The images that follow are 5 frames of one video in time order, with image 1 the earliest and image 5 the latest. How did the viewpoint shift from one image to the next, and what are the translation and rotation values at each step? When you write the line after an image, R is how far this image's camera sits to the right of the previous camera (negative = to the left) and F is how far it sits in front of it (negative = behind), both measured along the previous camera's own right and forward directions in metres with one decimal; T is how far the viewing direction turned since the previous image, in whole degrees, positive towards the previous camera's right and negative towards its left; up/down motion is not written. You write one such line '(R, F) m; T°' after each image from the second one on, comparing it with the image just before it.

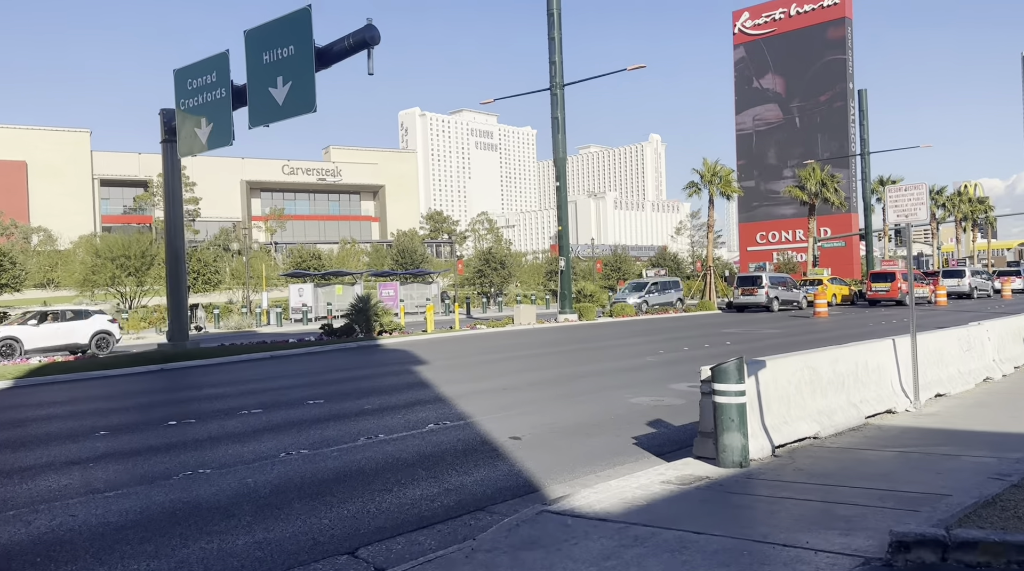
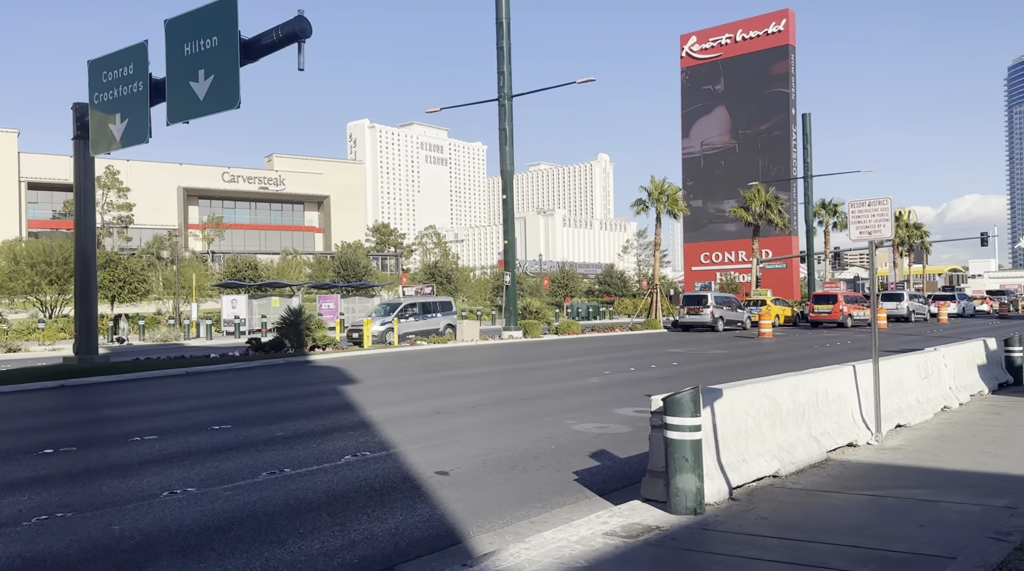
(+0.2, +1.1) m; +3°
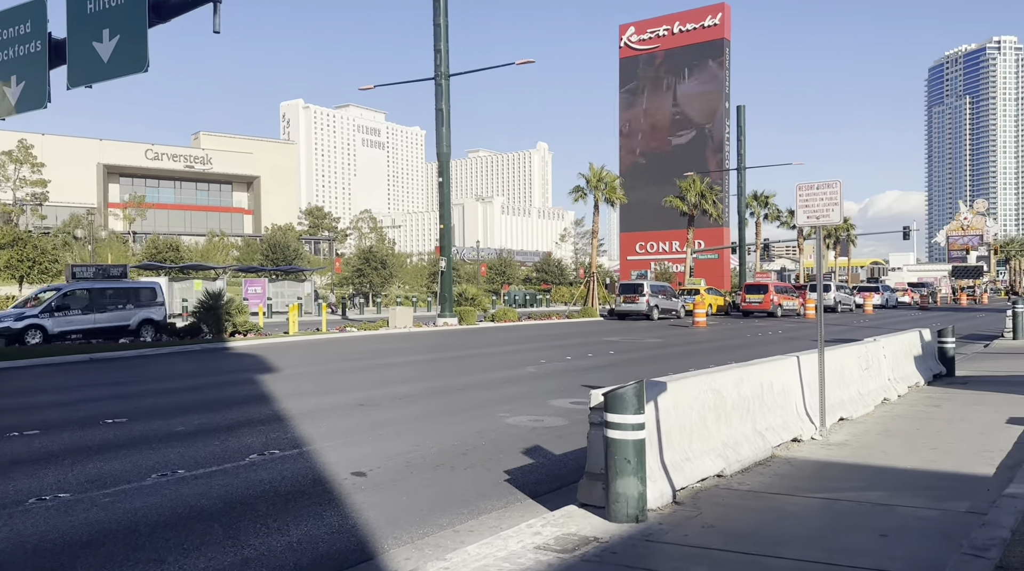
(+0.1, +0.8) m; +4°
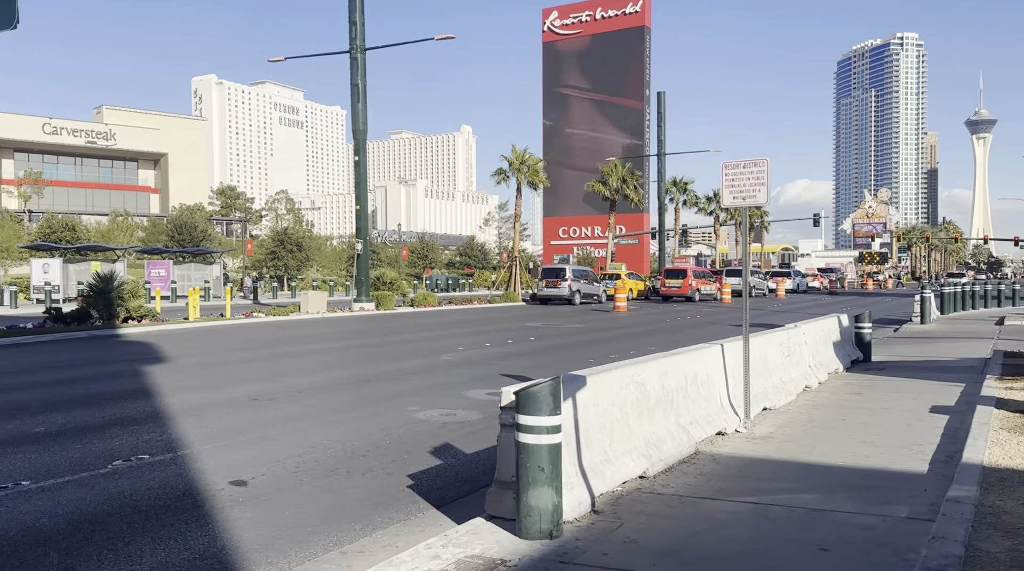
(+0.2, +0.8) m; +5°
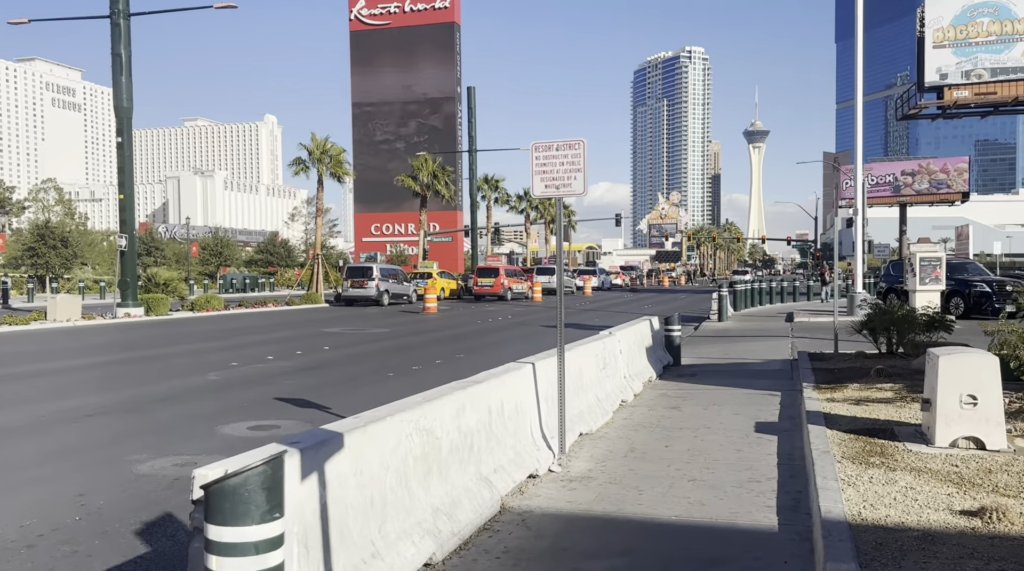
(+0.5, +2.0) m; +12°
